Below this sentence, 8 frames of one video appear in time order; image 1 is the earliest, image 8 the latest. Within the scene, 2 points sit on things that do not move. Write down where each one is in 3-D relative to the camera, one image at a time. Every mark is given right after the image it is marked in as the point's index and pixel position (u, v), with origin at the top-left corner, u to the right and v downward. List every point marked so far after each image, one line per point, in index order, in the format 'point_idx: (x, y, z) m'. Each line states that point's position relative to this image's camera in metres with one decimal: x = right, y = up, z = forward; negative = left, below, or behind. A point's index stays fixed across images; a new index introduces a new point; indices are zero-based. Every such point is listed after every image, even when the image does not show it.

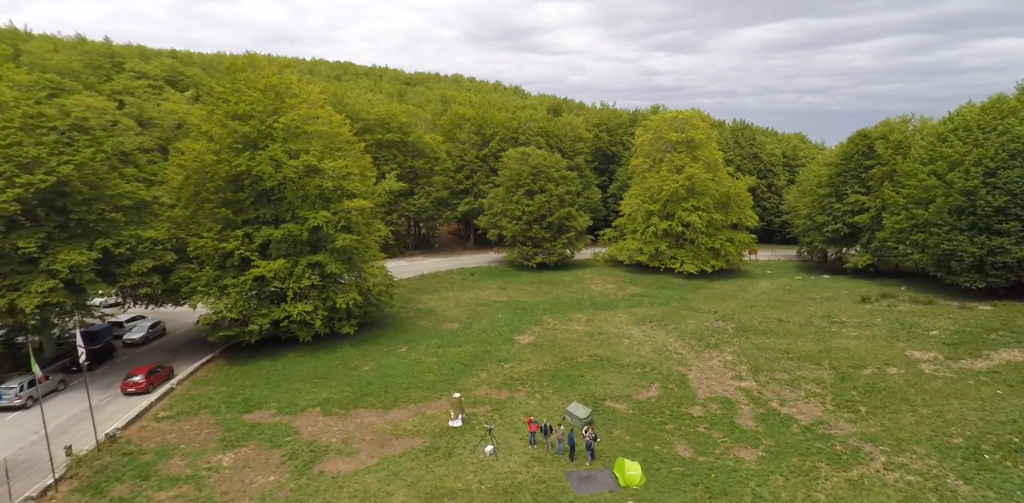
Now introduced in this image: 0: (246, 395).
0: (-10.0, -5.4, +19.9) m
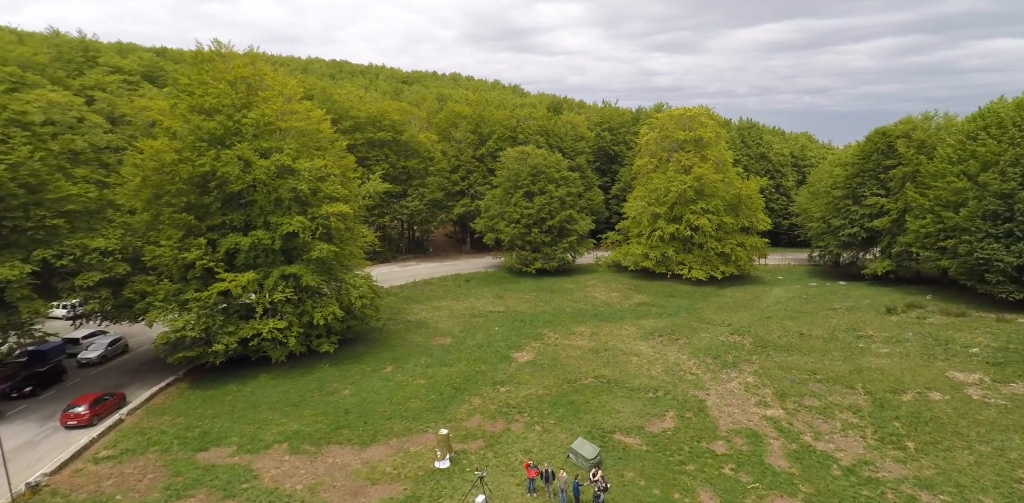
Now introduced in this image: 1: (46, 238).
0: (-10.2, -5.8, +17.5) m
1: (-15.5, +0.5, +17.8) m
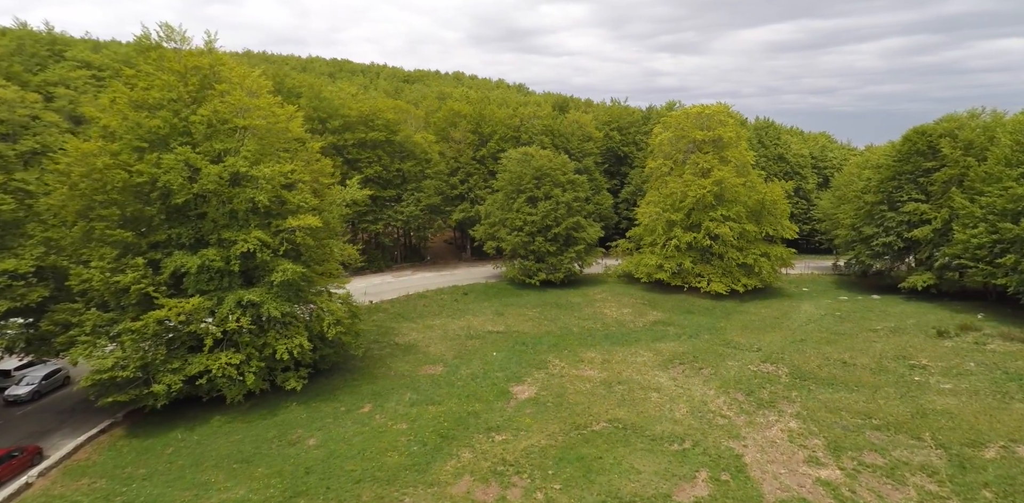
0: (-10.3, -6.5, +14.2) m
1: (-15.6, -0.2, +14.6) m
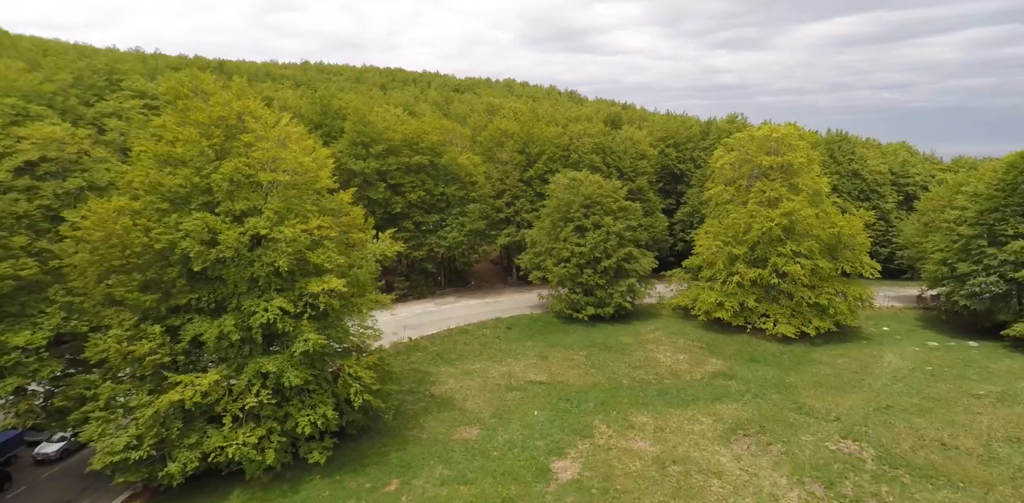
0: (-9.4, -8.6, +13.1) m
1: (-14.6, -2.2, +13.9) m
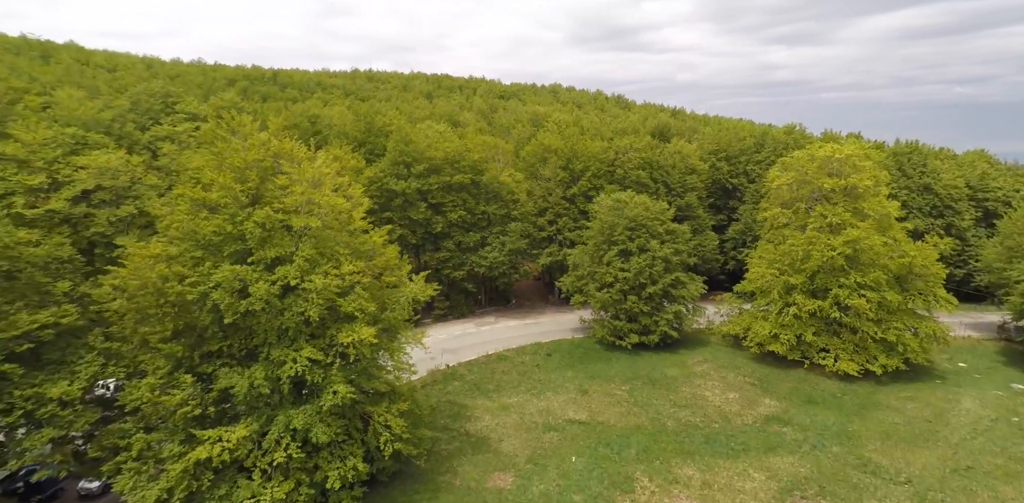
0: (-8.7, -10.1, +12.9) m
1: (-13.8, -3.6, +14.2) m
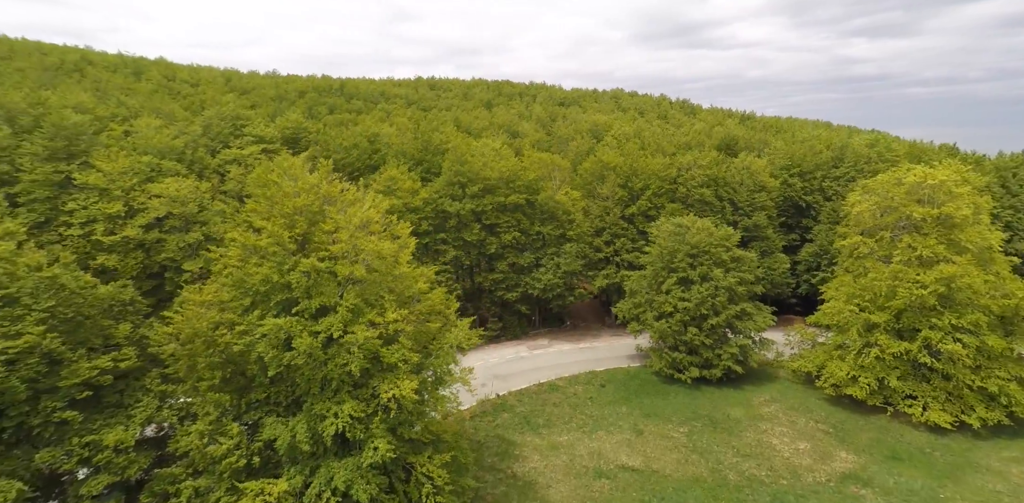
0: (-7.9, -11.6, +12.9) m
1: (-12.6, -5.1, +14.8) m
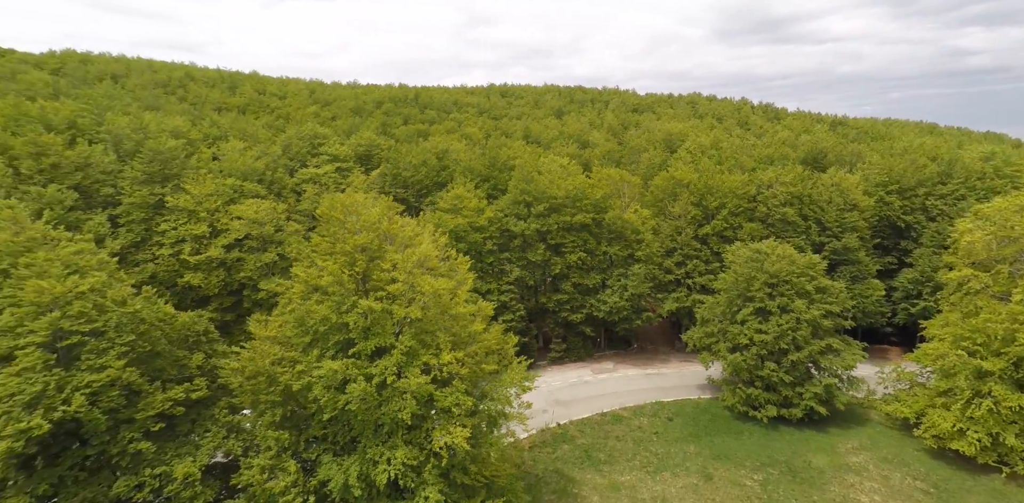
0: (-6.8, -12.9, +13.1) m
1: (-11.1, -6.2, +15.6) m
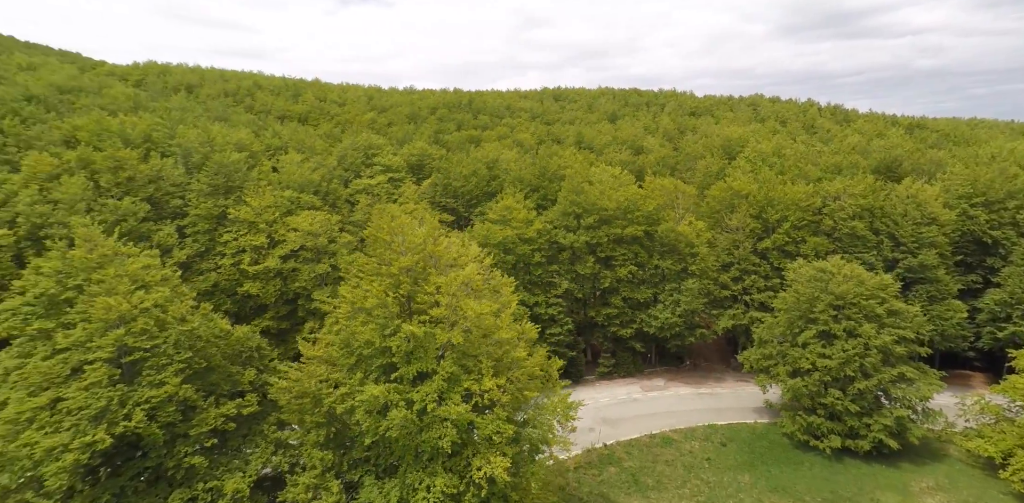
0: (-5.9, -13.6, +13.3) m
1: (-9.9, -6.9, +16.2) m
